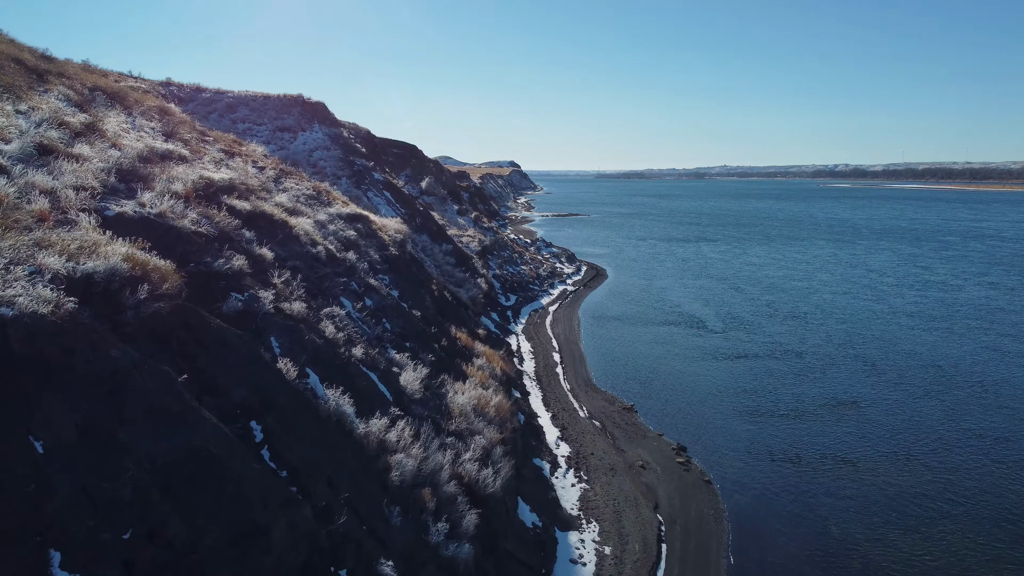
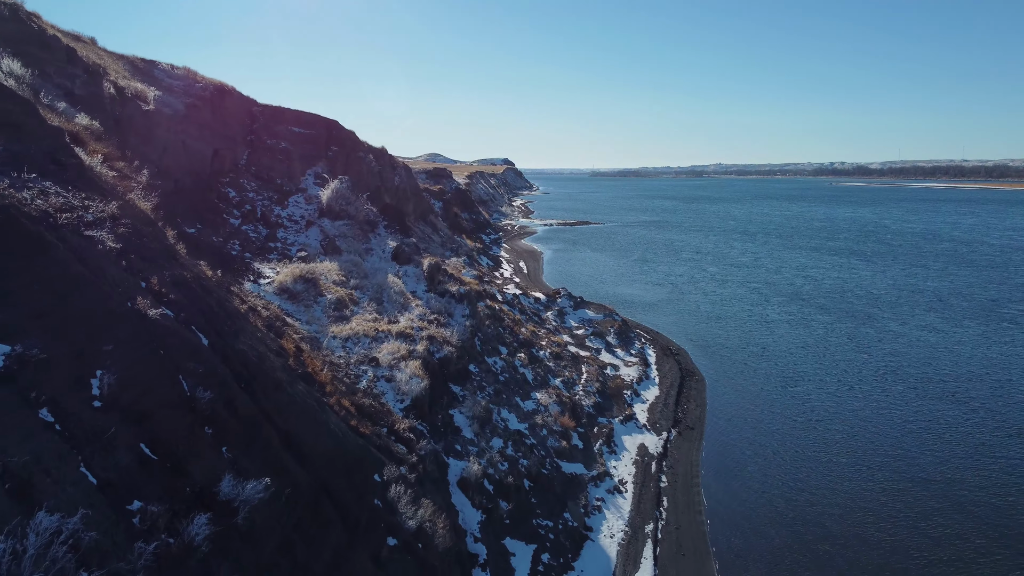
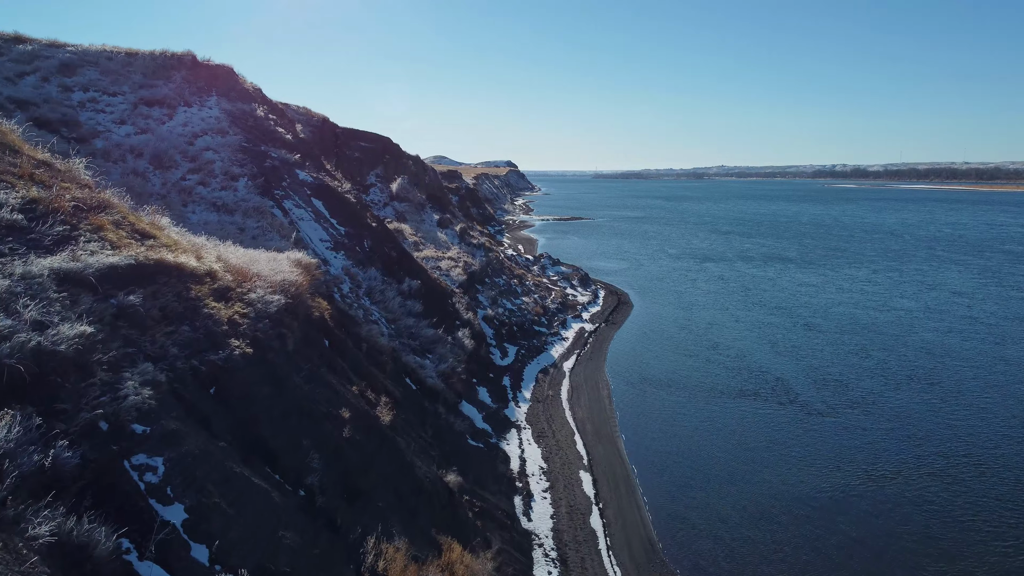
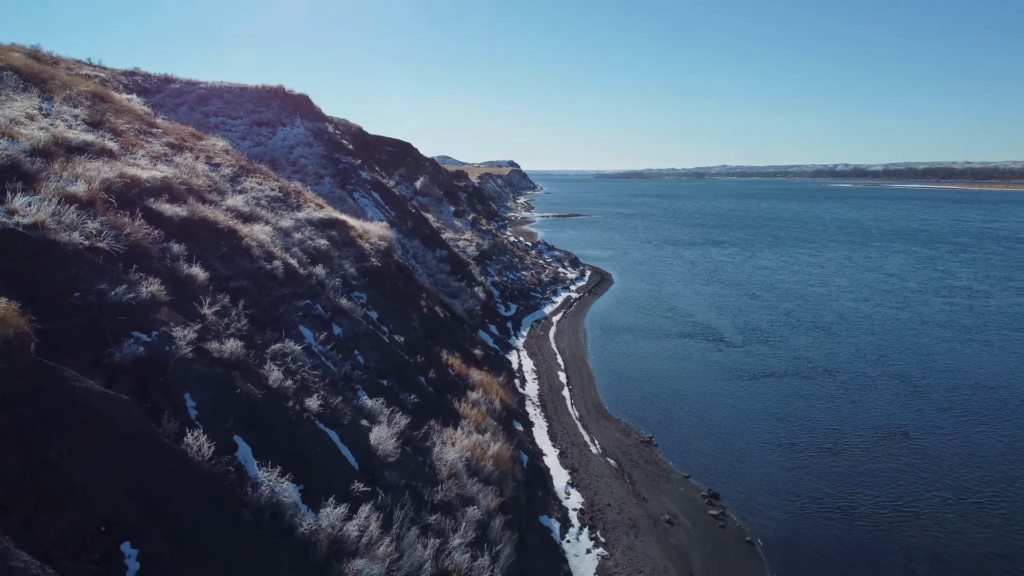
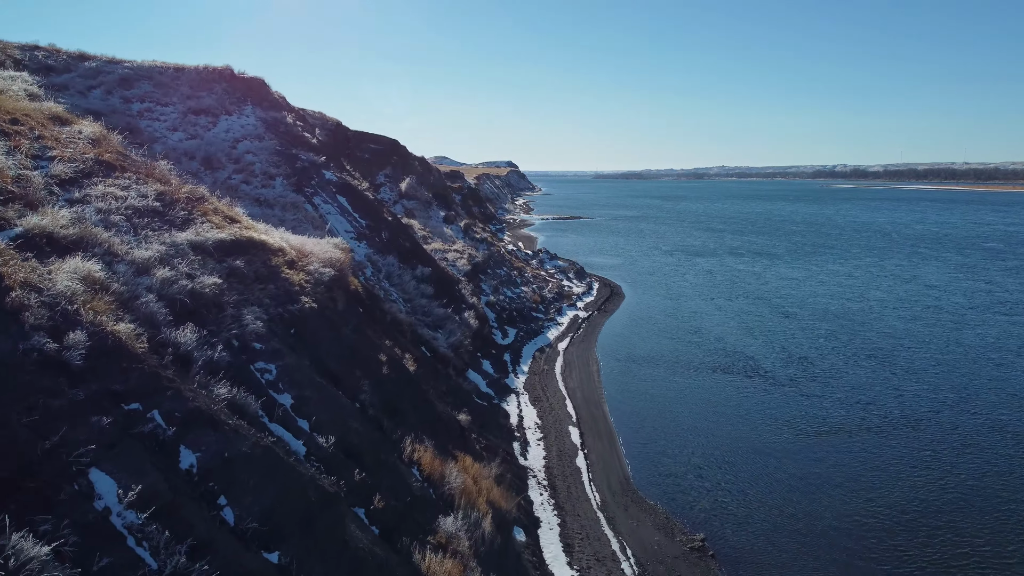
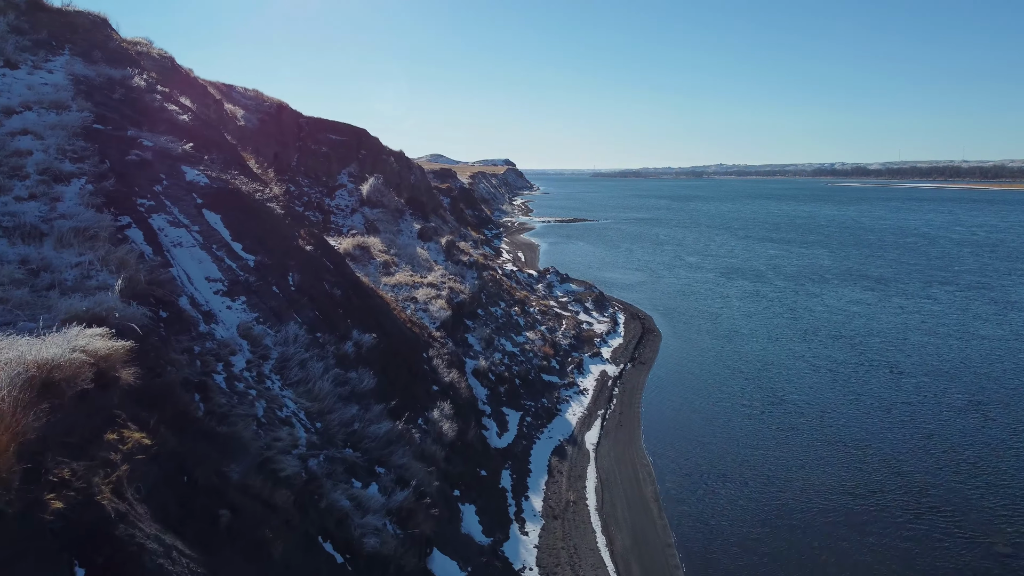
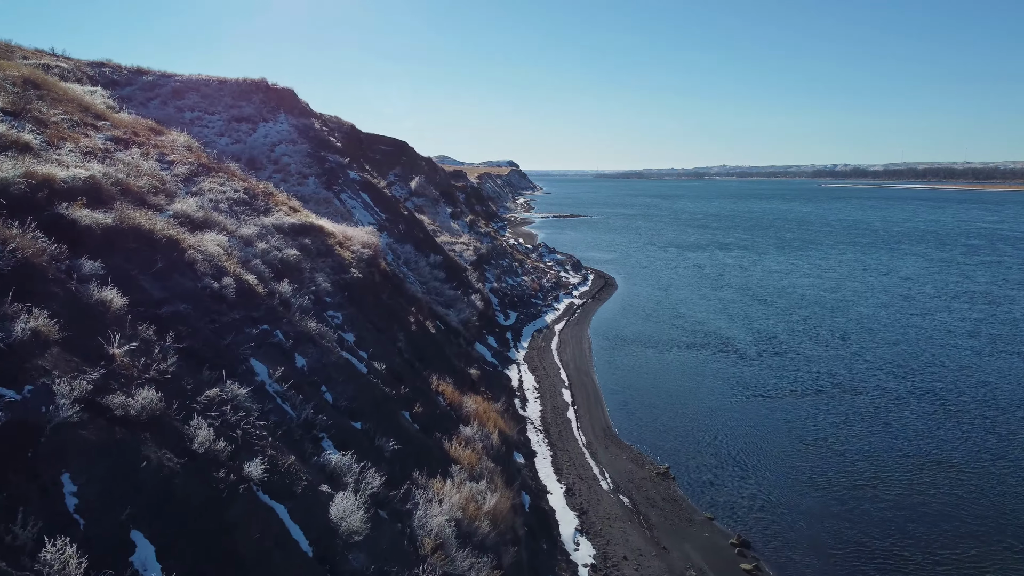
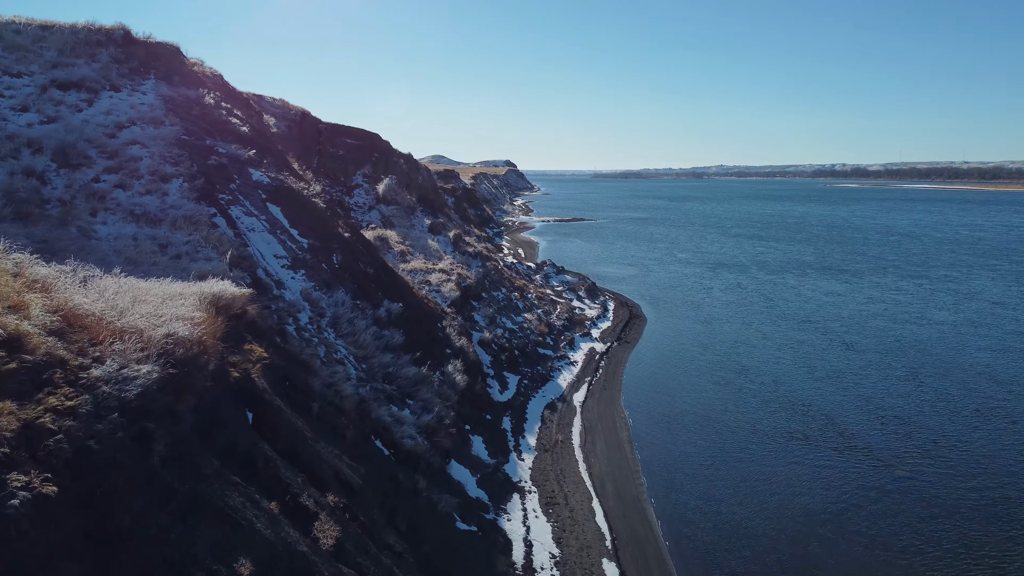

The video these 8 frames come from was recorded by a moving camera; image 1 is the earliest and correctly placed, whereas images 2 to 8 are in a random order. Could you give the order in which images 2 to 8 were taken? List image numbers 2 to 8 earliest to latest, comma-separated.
4, 7, 5, 3, 8, 6, 2
